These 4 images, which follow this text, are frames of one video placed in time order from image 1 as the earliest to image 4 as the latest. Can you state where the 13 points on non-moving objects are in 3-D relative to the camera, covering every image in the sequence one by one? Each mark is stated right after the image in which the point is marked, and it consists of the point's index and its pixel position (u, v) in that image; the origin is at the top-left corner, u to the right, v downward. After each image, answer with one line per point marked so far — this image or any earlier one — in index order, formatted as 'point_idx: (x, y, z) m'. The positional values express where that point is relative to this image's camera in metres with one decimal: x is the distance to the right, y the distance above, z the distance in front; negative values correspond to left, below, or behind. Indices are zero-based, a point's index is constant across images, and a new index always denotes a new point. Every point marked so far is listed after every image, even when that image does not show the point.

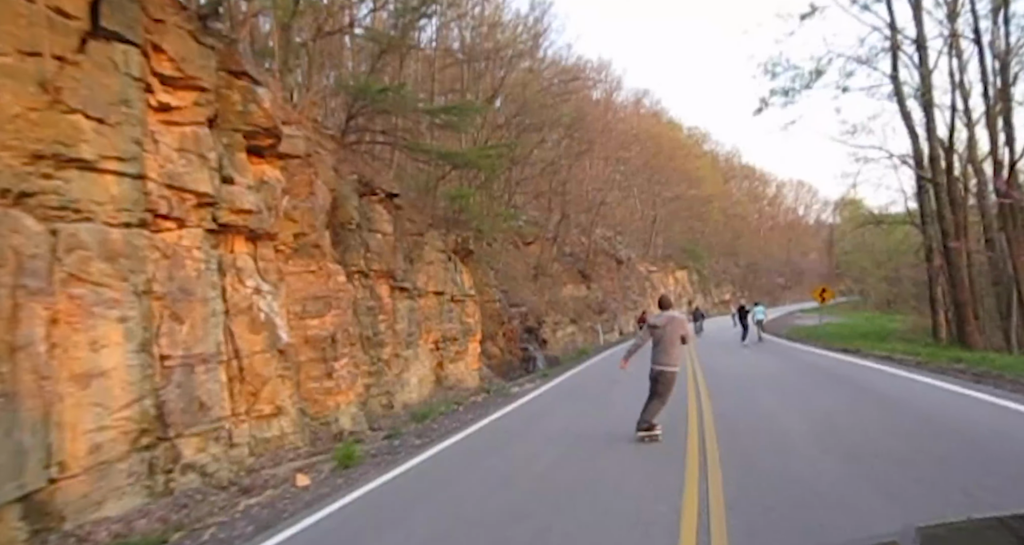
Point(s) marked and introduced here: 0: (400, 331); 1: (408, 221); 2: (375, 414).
0: (-3.1, -1.6, +18.2) m
1: (-3.2, +1.5, +19.8) m
2: (-3.3, -3.4, +15.9) m
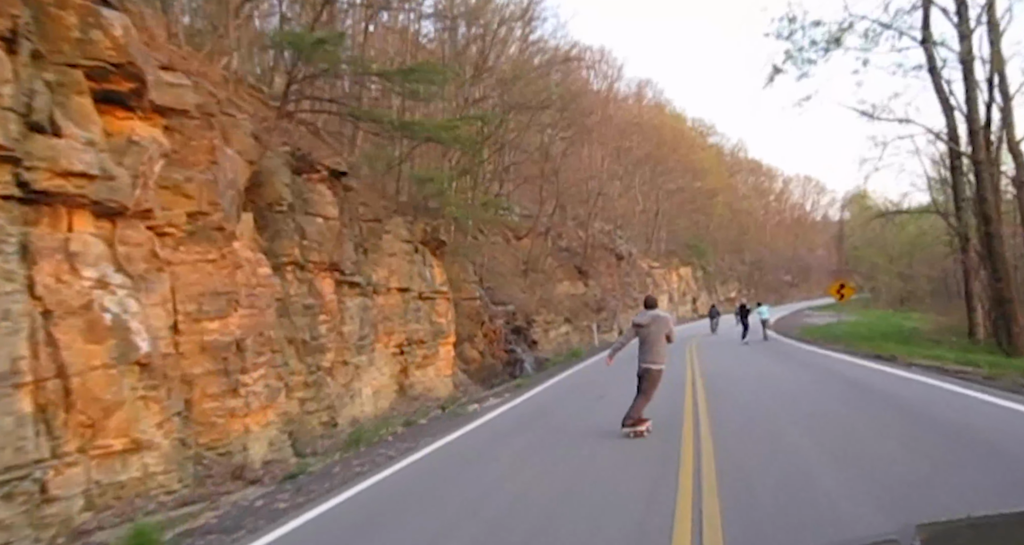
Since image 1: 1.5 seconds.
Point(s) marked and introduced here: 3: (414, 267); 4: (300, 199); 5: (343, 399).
0: (-3.8, -1.4, +15.5) m
1: (-3.9, +1.7, +17.1) m
2: (-4.0, -3.2, +13.1) m
3: (-3.0, +0.2, +19.6) m
4: (-4.4, +1.6, +13.9) m
5: (-3.8, -2.9, +15.0) m
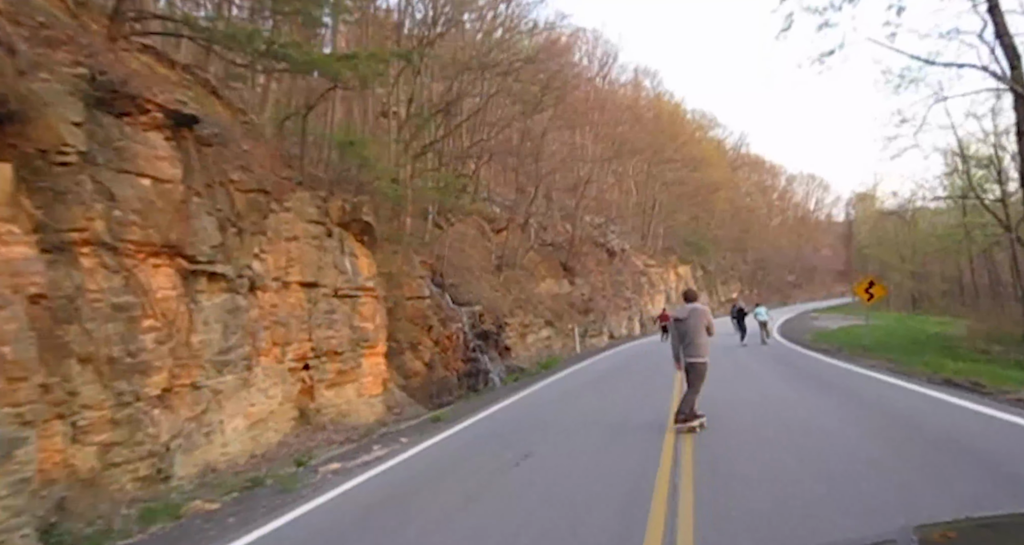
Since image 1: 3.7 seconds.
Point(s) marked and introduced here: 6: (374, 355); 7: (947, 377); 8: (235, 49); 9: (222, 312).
0: (-5.2, -1.2, +11.0) m
1: (-5.3, +2.0, +12.6) m
2: (-5.4, -3.0, +8.6) m
3: (-4.3, +0.4, +15.1) m
4: (-5.8, +1.8, +9.4) m
5: (-5.2, -2.7, +10.5) m
6: (-3.5, -2.1, +16.8) m
7: (+11.0, -2.6, +16.7) m
8: (-4.6, +3.8, +11.3) m
9: (-5.1, -0.7, +11.5) m
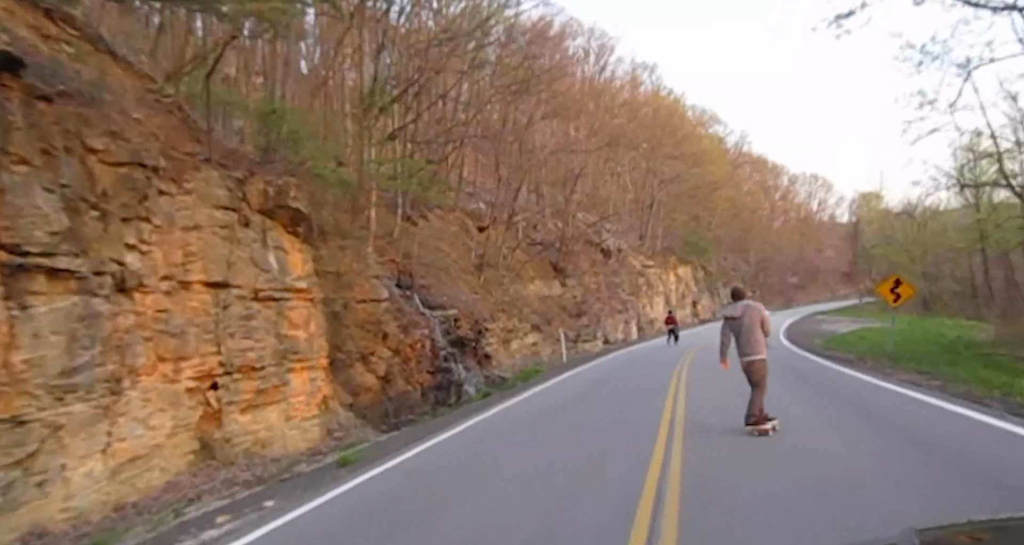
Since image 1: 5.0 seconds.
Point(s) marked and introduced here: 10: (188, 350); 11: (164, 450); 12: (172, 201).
0: (-6.0, -1.1, +8.2) m
1: (-6.1, +2.0, +9.8) m
2: (-6.2, -2.9, +5.8) m
3: (-5.1, +0.4, +12.3) m
4: (-6.6, +1.8, +6.6) m
5: (-6.0, -2.6, +7.7) m
6: (-4.3, -2.1, +14.0) m
7: (+10.2, -2.6, +13.9) m
8: (-5.4, +3.9, +8.5) m
9: (-5.9, -0.6, +8.7) m
10: (-5.4, -1.3, +11.1) m
11: (-5.5, -2.8, +10.6) m
12: (-5.7, +1.2, +11.1) m
